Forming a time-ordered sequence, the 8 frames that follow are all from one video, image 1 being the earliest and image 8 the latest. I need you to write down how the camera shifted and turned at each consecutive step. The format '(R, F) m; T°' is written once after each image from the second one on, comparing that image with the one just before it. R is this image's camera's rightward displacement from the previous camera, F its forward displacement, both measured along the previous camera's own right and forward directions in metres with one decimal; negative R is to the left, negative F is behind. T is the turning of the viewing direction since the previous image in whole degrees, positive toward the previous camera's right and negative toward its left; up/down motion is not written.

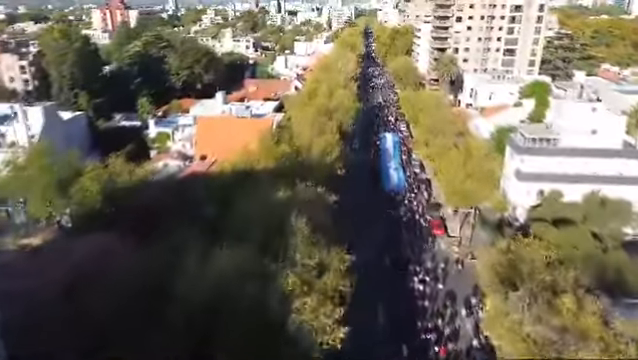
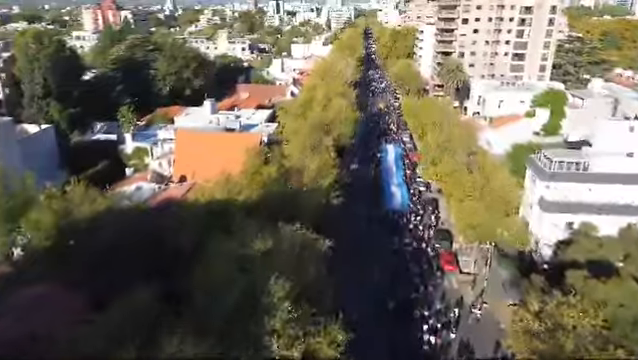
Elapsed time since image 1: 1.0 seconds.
(+0.2, +3.5) m; 0°
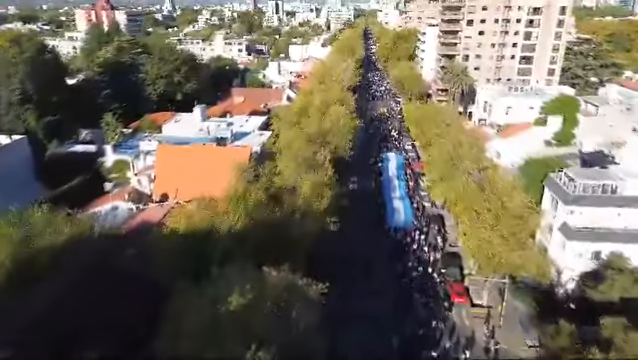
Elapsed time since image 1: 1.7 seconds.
(+0.2, +2.5) m; 0°
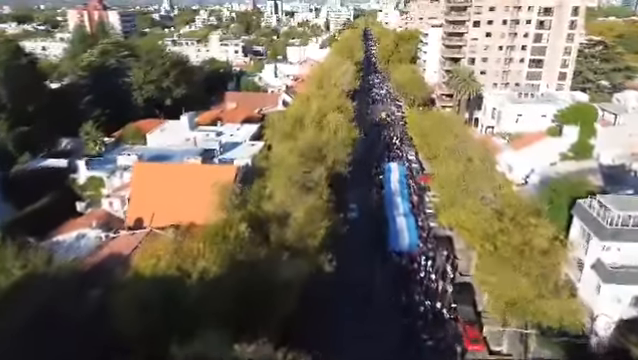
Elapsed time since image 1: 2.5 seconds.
(+0.2, +2.9) m; 0°
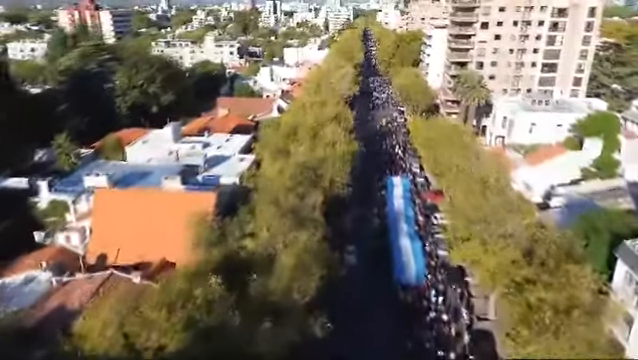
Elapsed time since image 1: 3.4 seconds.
(+0.2, +3.2) m; 0°
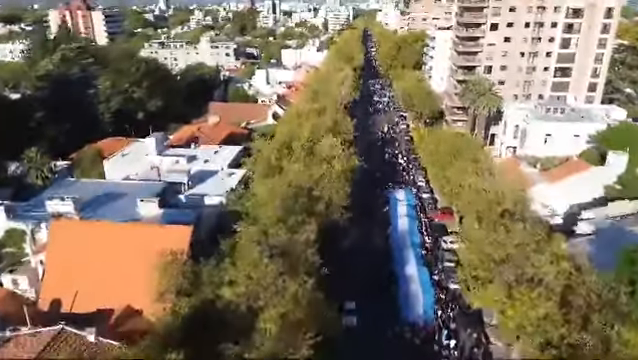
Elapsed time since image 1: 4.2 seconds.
(+0.1, +2.9) m; 0°
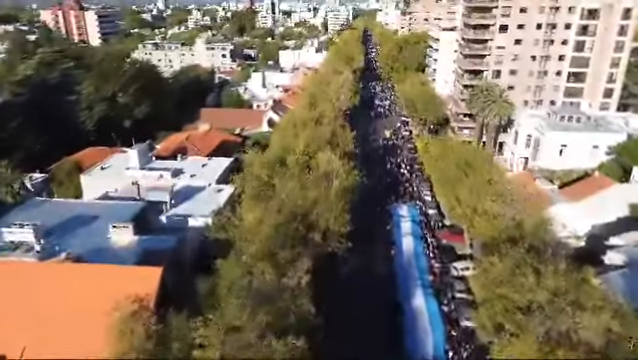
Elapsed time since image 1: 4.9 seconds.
(+0.1, +2.6) m; 0°
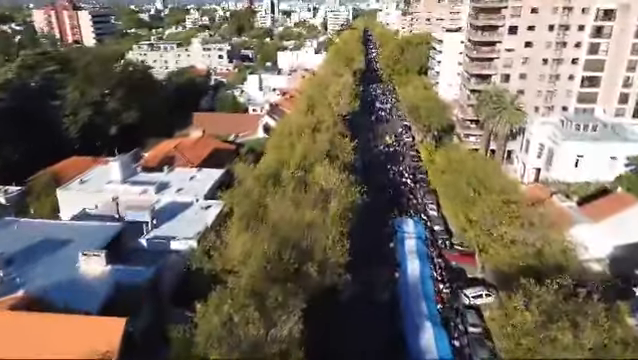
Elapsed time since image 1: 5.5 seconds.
(+0.1, +2.2) m; 0°
